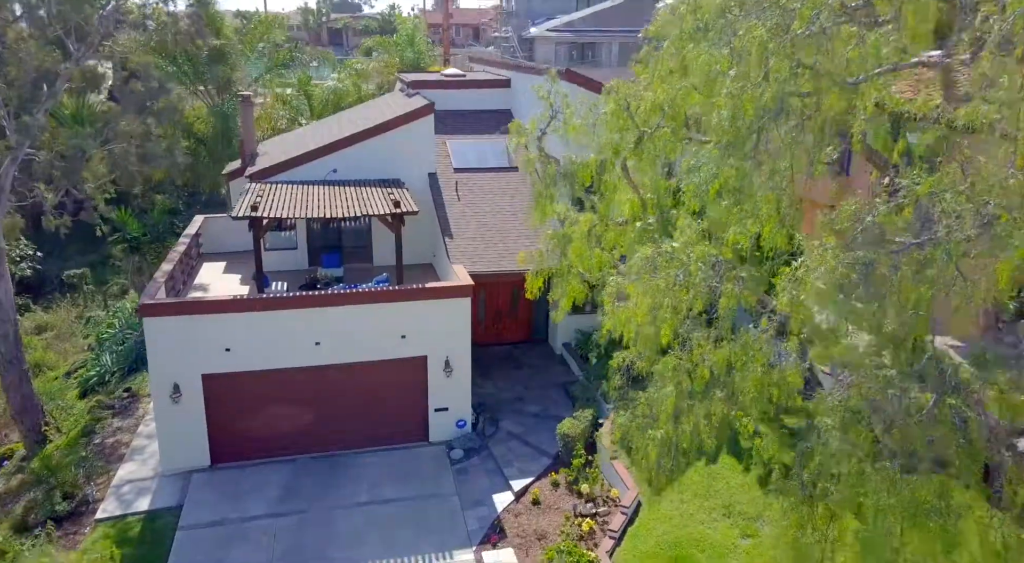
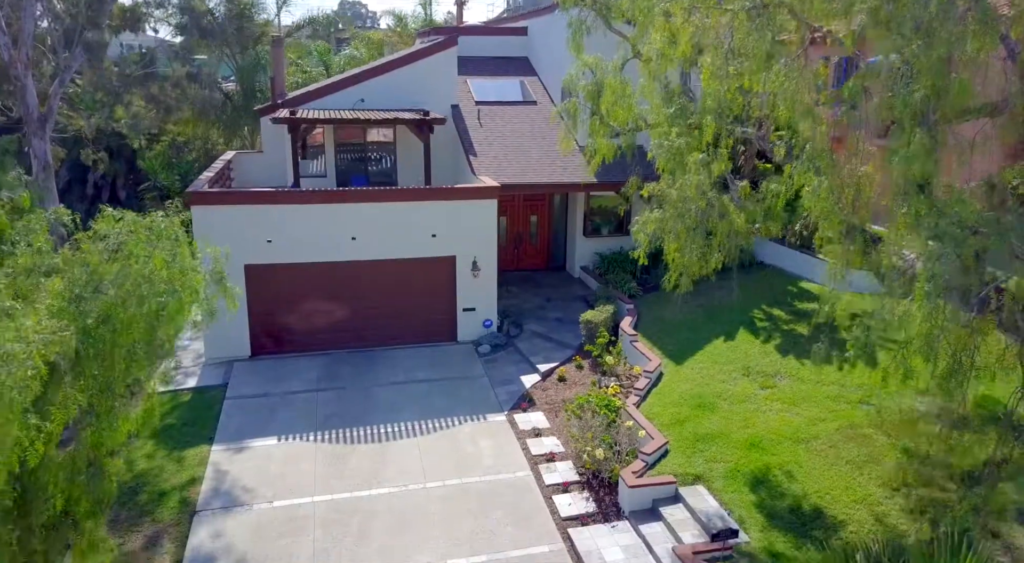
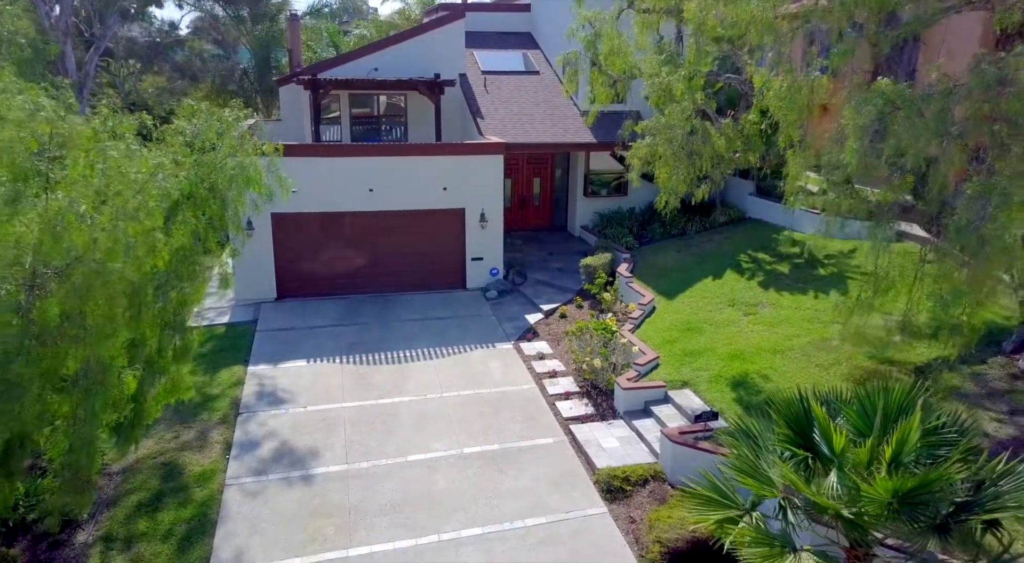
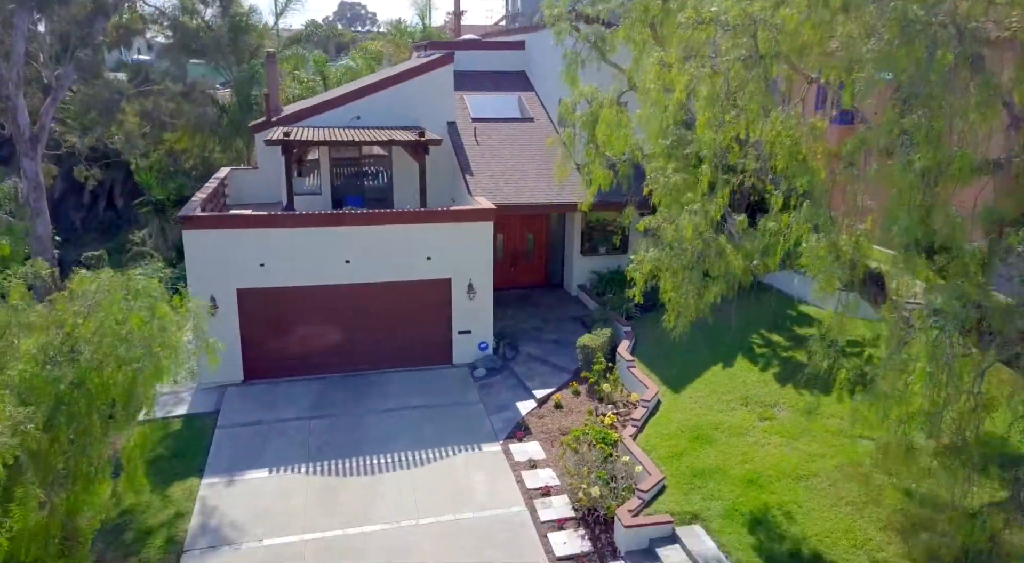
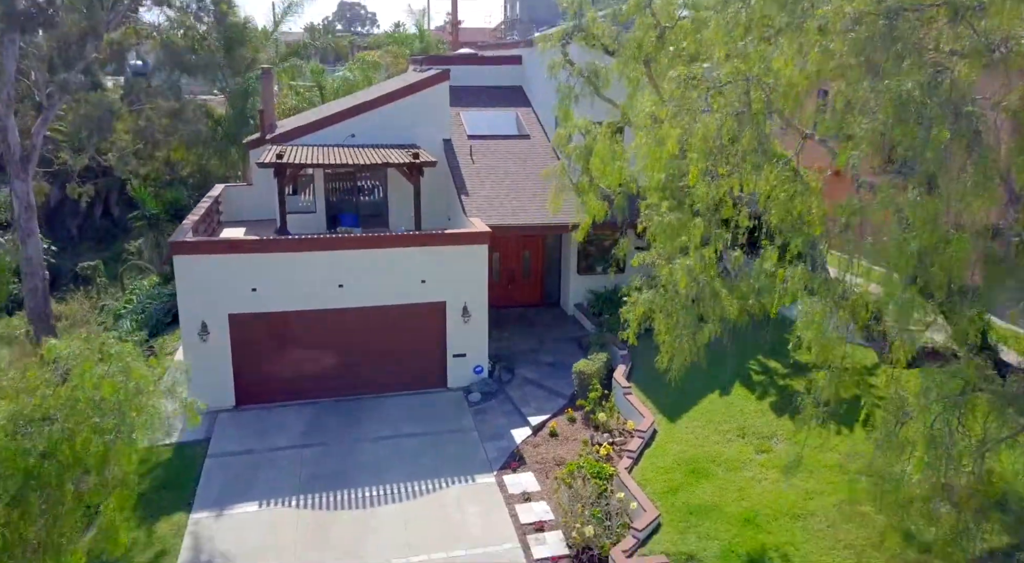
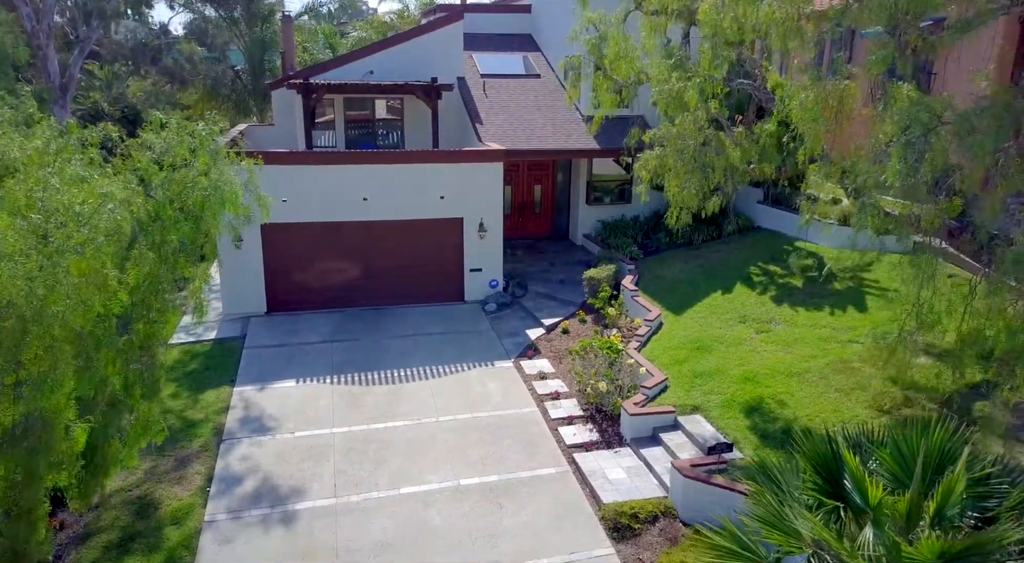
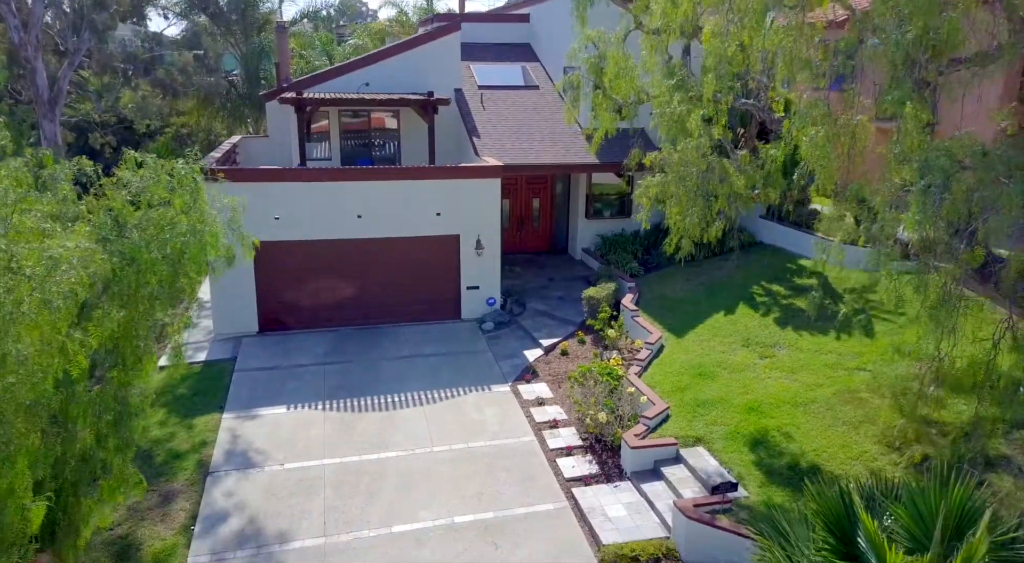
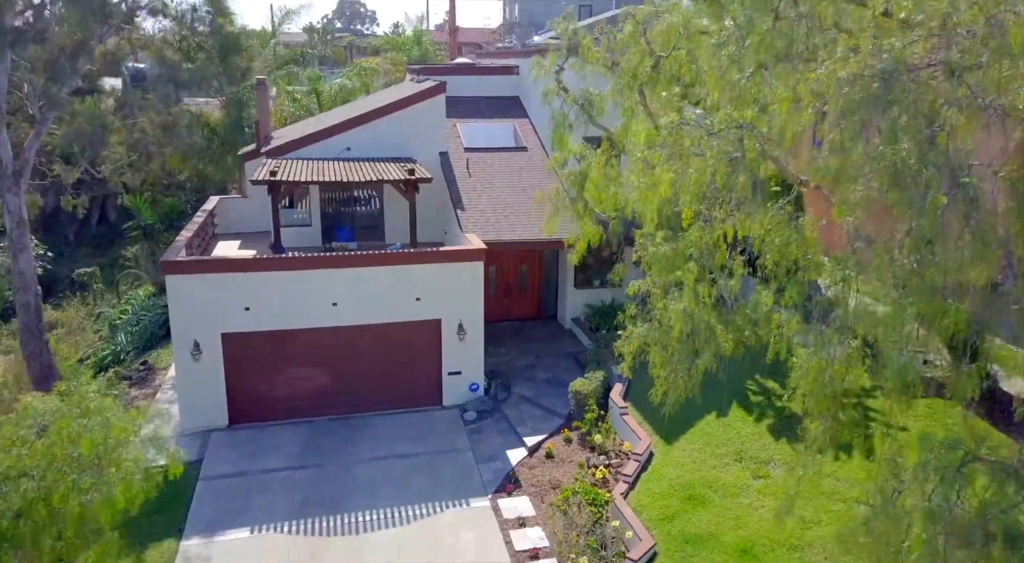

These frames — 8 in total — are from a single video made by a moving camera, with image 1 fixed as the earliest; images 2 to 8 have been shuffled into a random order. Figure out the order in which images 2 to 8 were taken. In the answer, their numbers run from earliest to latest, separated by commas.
8, 5, 4, 2, 7, 6, 3
